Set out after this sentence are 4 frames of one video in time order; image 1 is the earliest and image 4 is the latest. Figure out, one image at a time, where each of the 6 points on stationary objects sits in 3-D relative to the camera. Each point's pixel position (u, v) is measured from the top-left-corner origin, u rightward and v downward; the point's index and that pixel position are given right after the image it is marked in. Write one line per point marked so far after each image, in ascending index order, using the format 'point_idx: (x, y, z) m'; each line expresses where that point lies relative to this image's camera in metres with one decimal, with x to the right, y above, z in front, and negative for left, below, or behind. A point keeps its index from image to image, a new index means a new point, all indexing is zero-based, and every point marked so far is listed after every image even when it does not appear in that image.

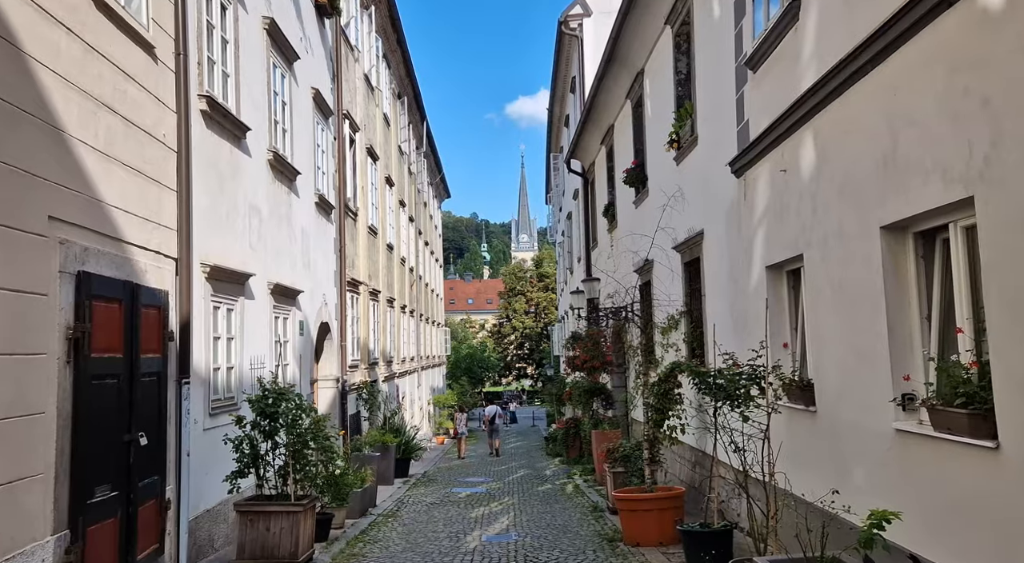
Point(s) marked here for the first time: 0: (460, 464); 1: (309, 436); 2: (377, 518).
0: (-1.2, -4.1, +19.9) m
1: (-1.8, -1.4, +7.7) m
2: (-1.6, -2.9, +10.7) m
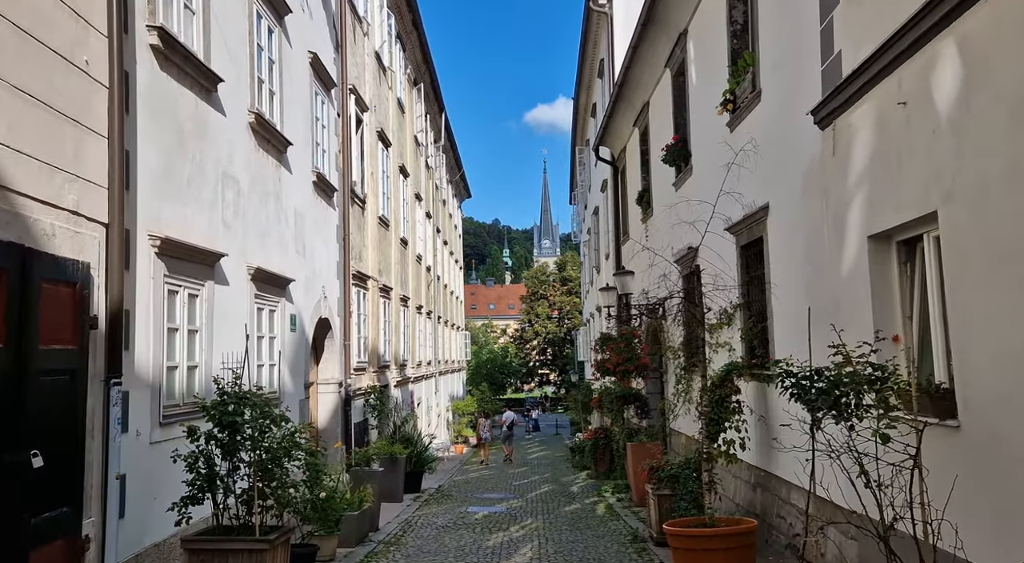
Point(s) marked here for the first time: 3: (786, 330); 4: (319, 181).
0: (-0.7, -4.0, +18.3) m
1: (-1.6, -1.2, +6.1) m
2: (-1.4, -2.7, +9.1) m
3: (+2.3, -0.4, +7.4) m
4: (-2.5, +1.3, +11.5) m
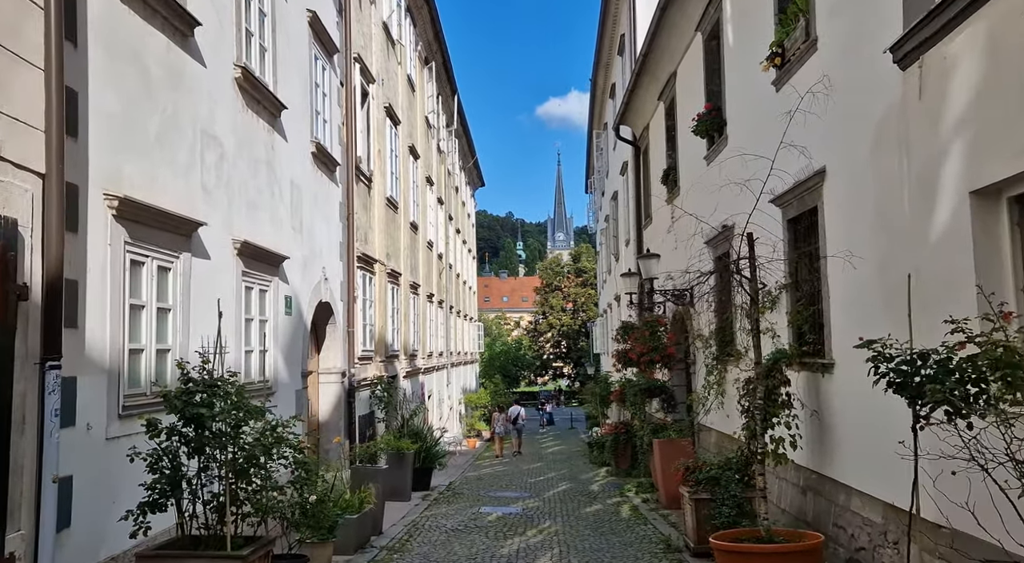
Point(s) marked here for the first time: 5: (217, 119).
0: (-0.4, -3.8, +17.3) m
1: (-1.5, -1.0, +5.2) m
2: (-1.2, -2.5, +8.2) m
3: (+2.4, -0.2, +6.4) m
4: (-2.3, +1.6, +10.6) m
5: (-2.4, +1.3, +7.2) m
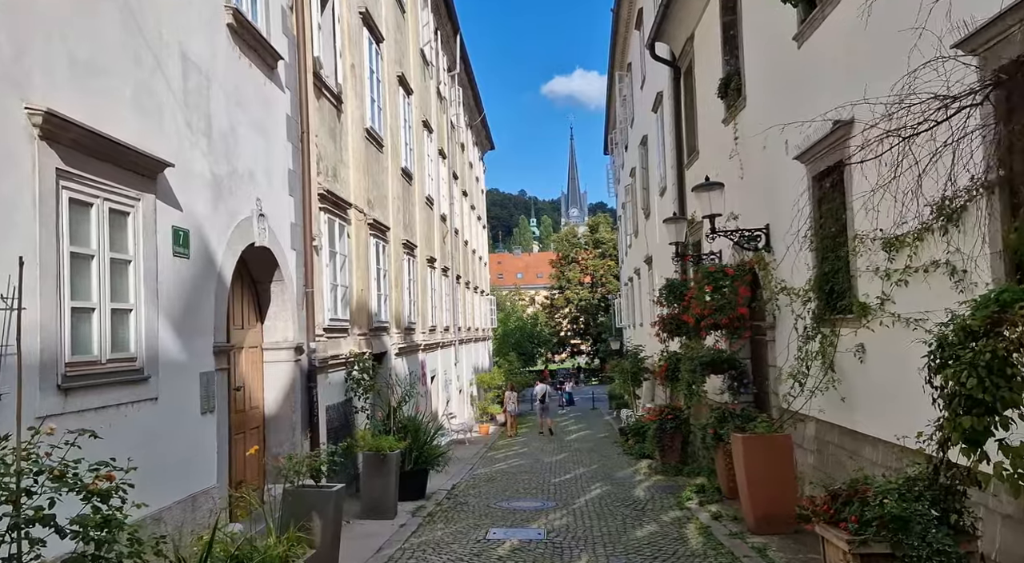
0: (-0.1, -3.0, +14.2) m
1: (-1.4, -0.6, +2.0) m
2: (-1.1, -2.0, +5.0) m
3: (+2.5, +0.3, +3.1) m
4: (-2.2, +2.1, +7.3) m
5: (-2.3, +1.8, +3.9) m
